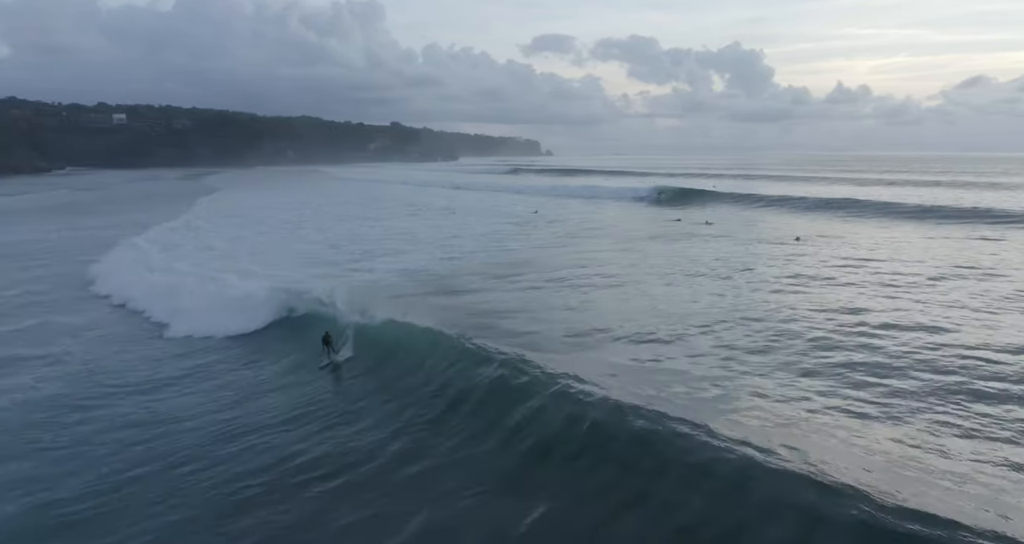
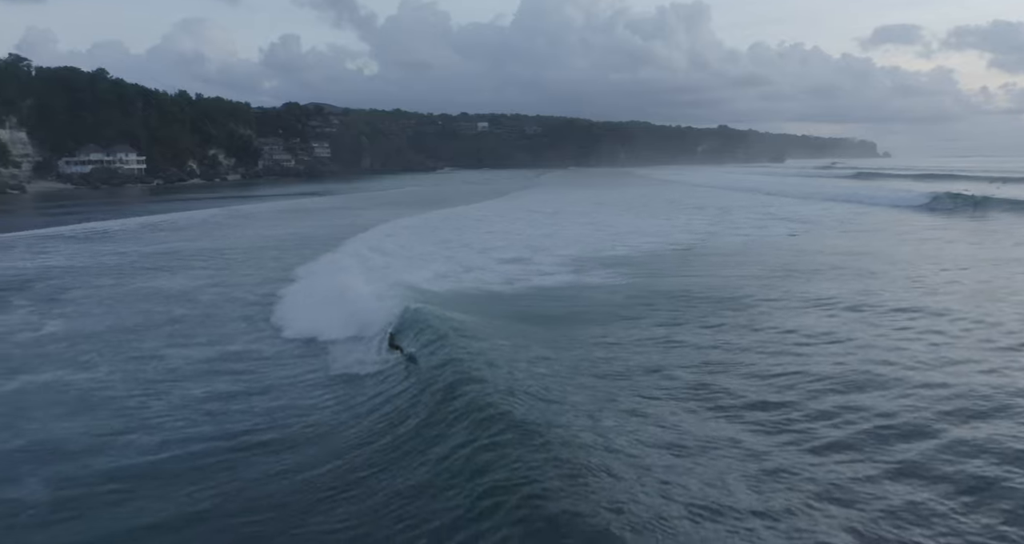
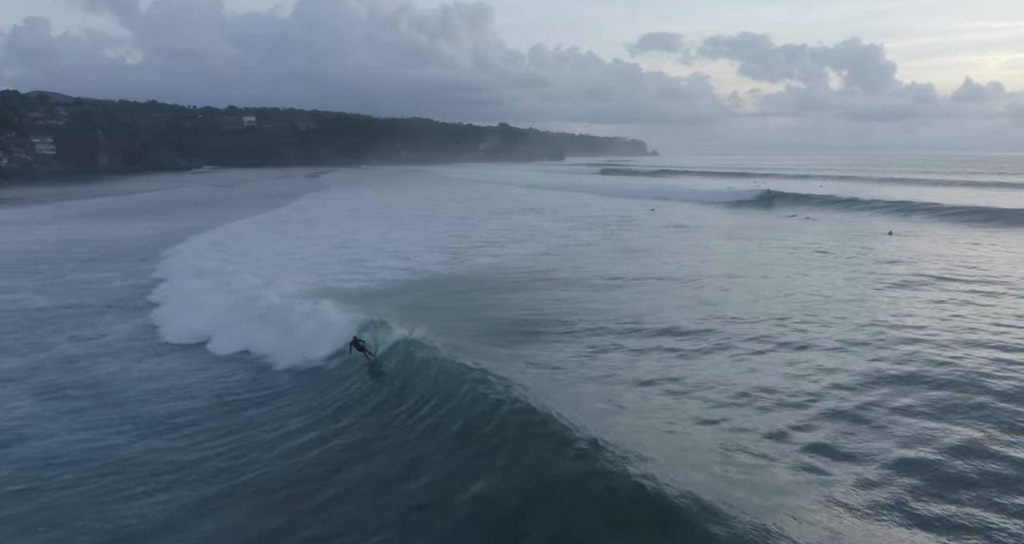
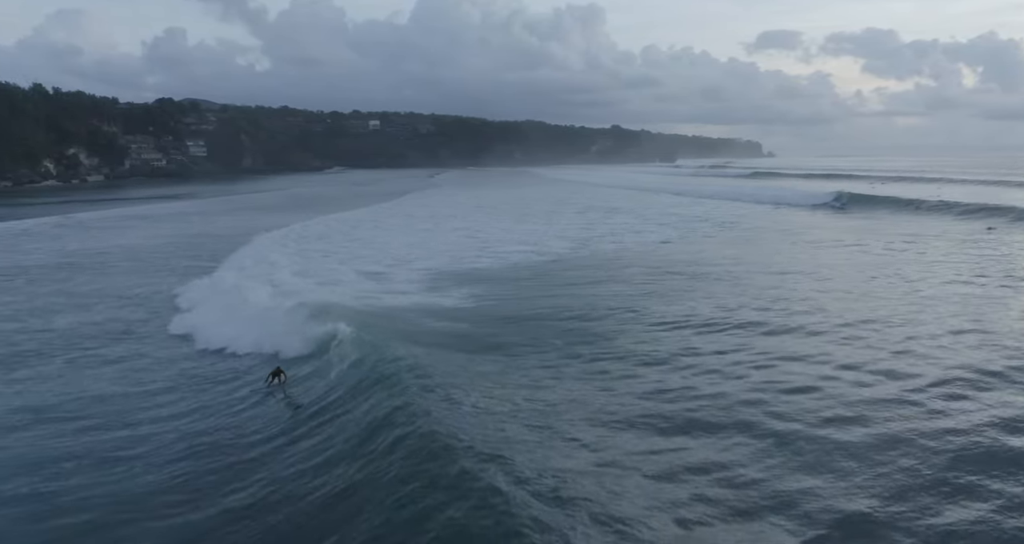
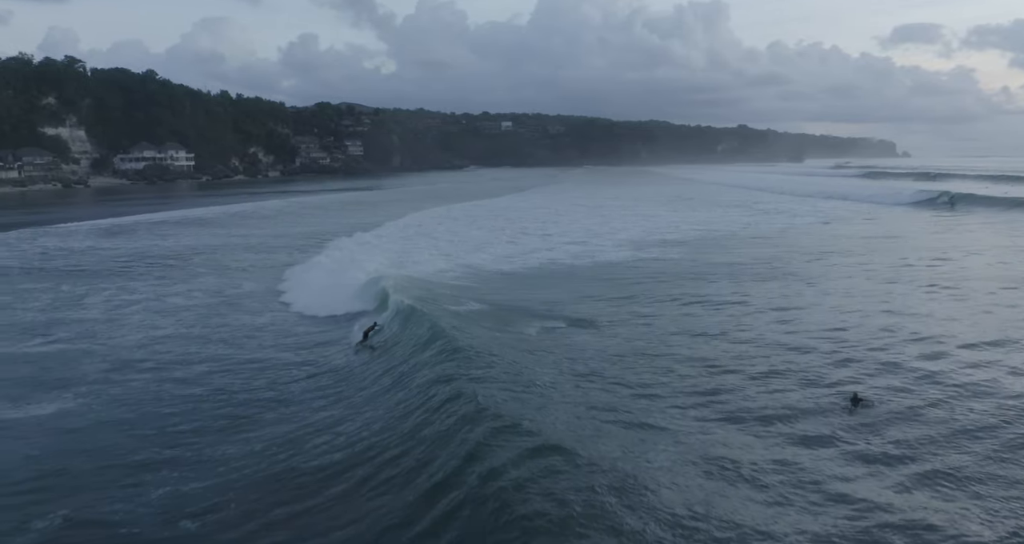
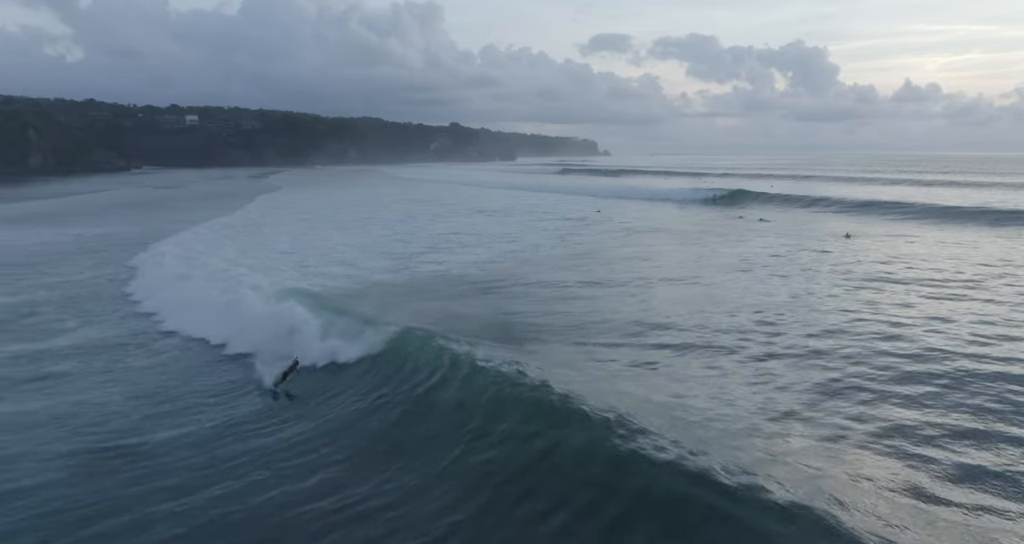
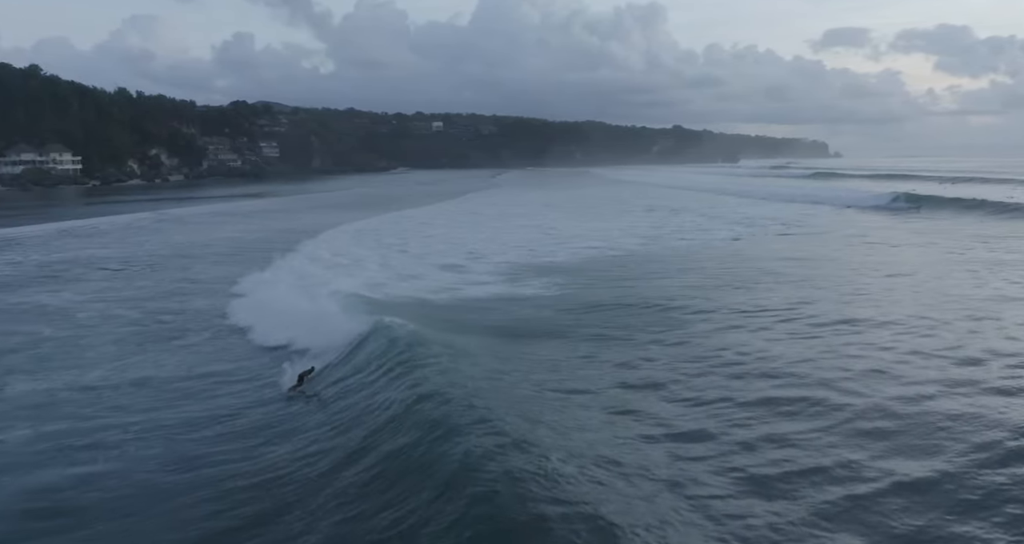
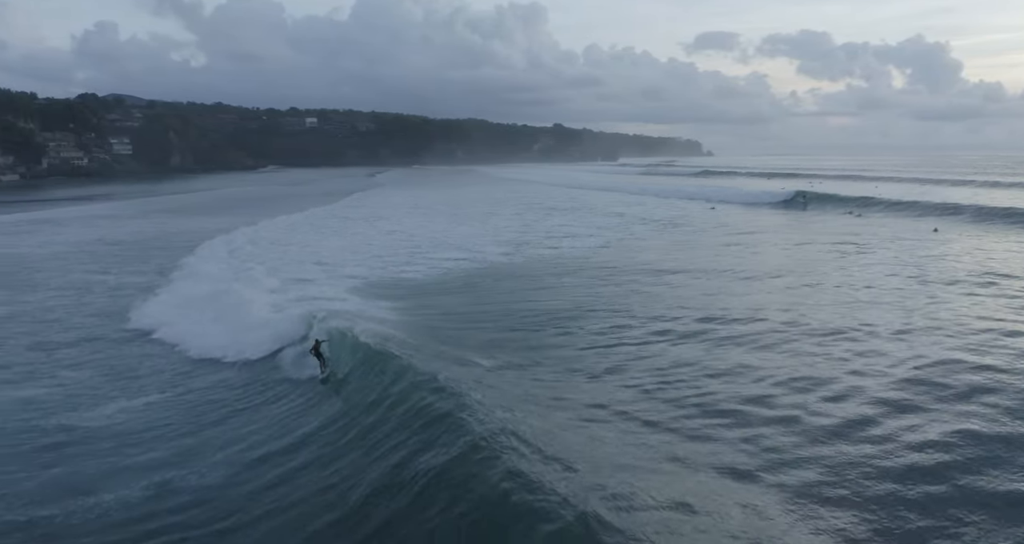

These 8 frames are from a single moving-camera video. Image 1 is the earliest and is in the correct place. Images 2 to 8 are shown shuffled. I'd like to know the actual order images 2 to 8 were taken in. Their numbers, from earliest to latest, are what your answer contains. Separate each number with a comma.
6, 3, 8, 4, 7, 2, 5
